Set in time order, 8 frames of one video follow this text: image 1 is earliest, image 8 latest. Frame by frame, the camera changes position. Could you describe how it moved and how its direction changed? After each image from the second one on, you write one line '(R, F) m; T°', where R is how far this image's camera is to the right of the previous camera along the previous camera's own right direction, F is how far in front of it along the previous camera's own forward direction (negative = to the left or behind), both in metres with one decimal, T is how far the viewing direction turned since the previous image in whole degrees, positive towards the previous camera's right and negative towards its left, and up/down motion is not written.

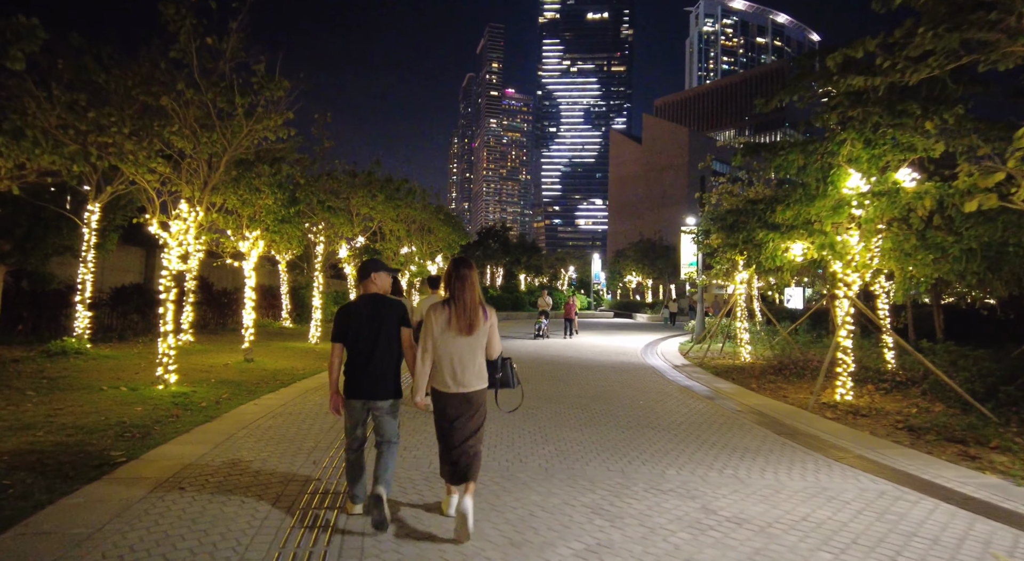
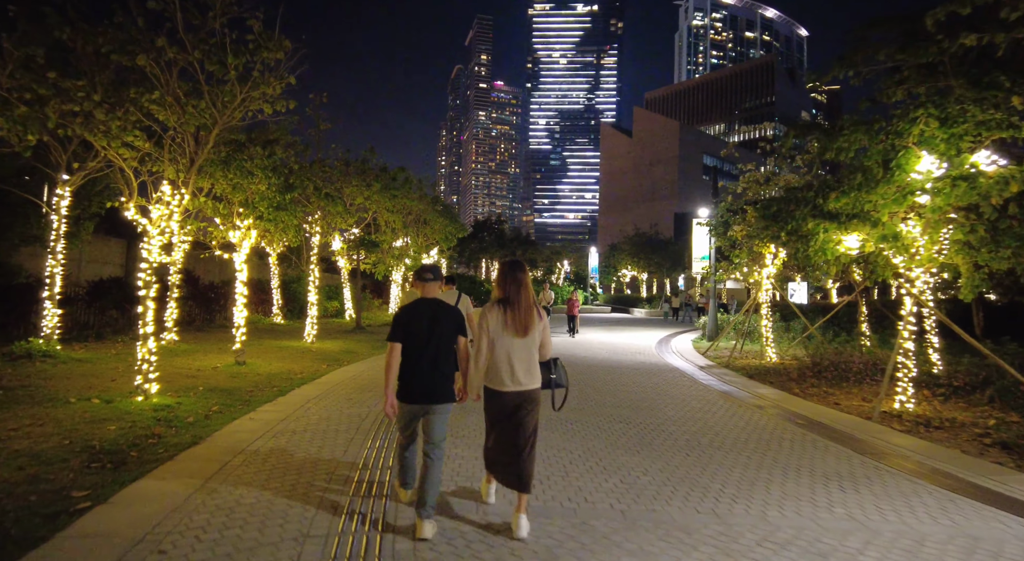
(-0.6, +1.2) m; +1°
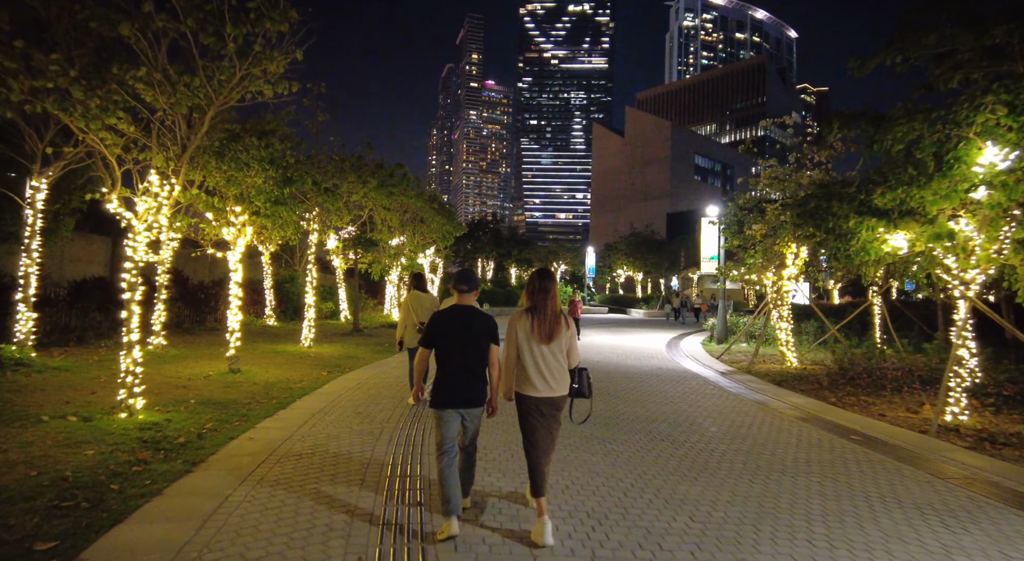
(-0.5, +0.8) m; +1°
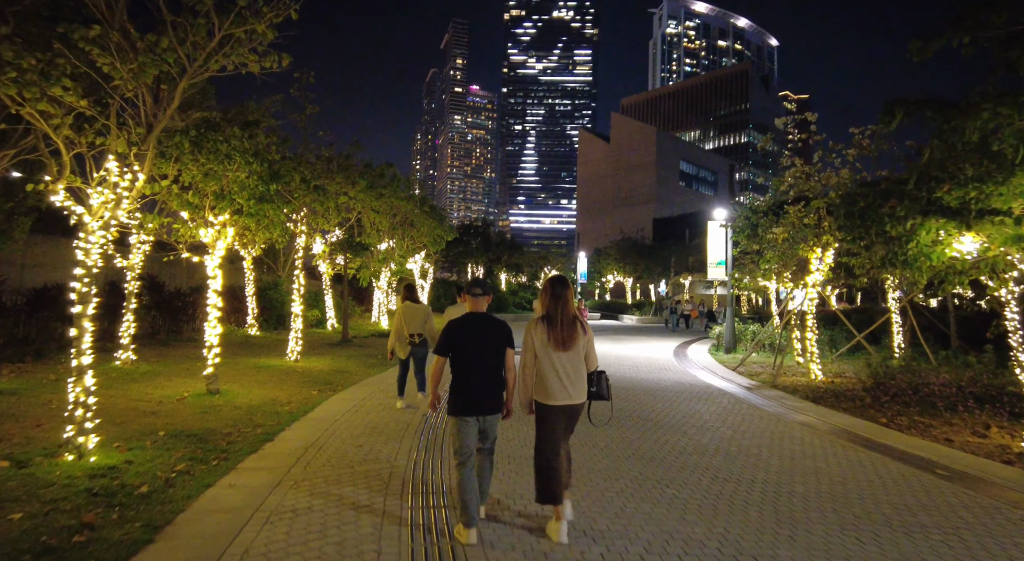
(-0.5, +1.2) m; +2°
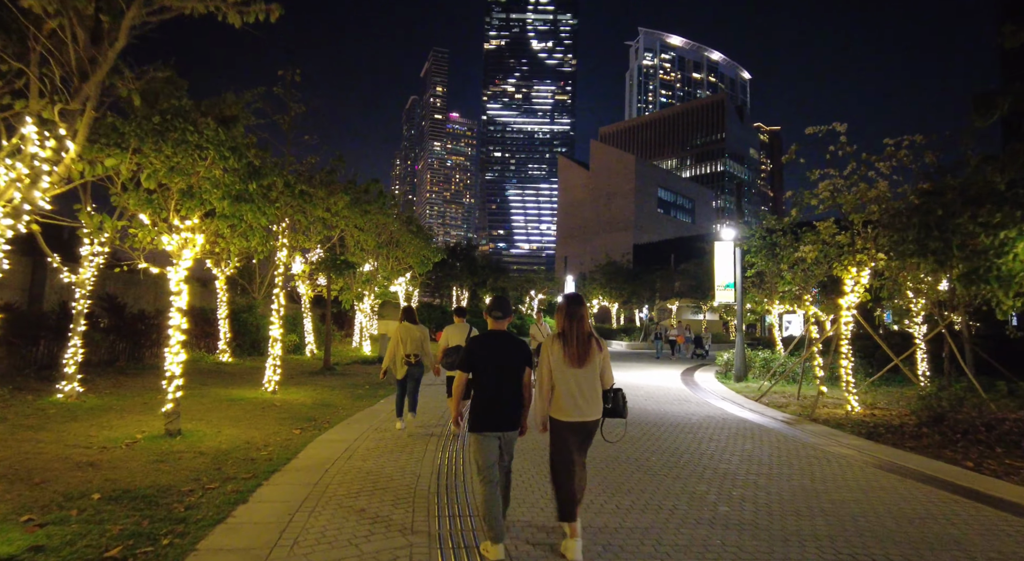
(-0.7, +1.5) m; +2°
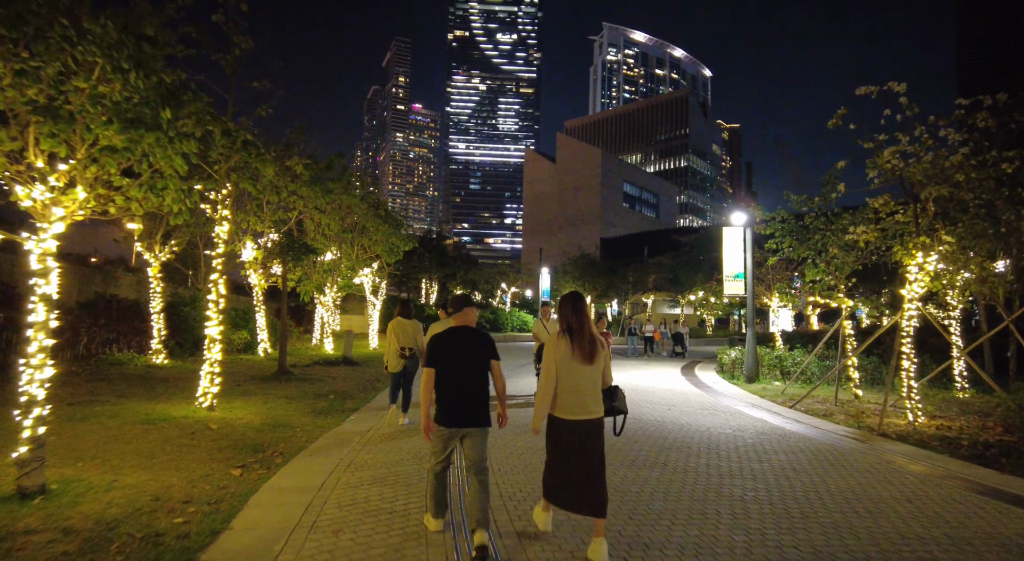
(-0.7, +2.5) m; +4°
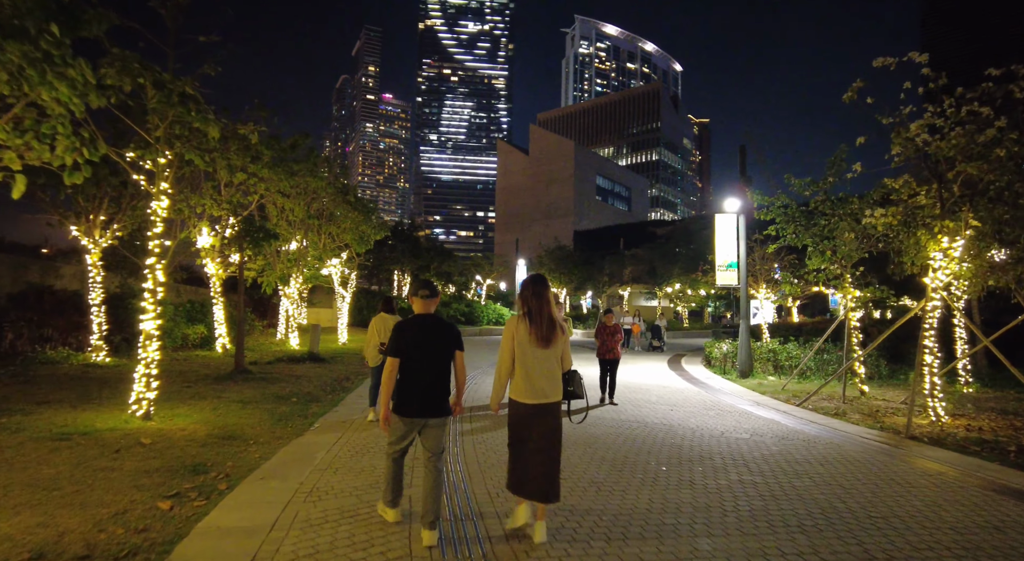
(-0.3, +1.3) m; +3°
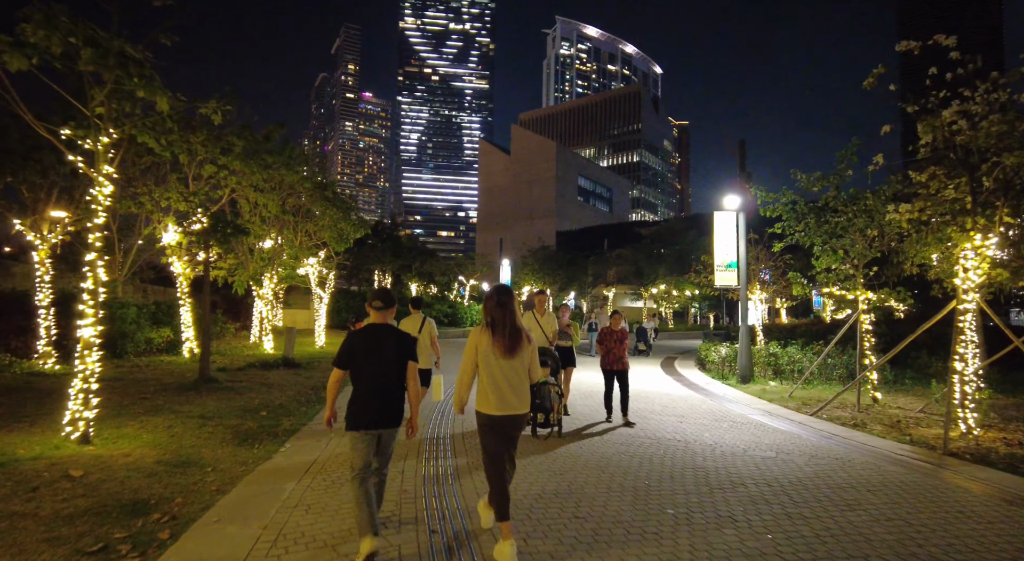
(-0.3, +1.0) m; +2°
